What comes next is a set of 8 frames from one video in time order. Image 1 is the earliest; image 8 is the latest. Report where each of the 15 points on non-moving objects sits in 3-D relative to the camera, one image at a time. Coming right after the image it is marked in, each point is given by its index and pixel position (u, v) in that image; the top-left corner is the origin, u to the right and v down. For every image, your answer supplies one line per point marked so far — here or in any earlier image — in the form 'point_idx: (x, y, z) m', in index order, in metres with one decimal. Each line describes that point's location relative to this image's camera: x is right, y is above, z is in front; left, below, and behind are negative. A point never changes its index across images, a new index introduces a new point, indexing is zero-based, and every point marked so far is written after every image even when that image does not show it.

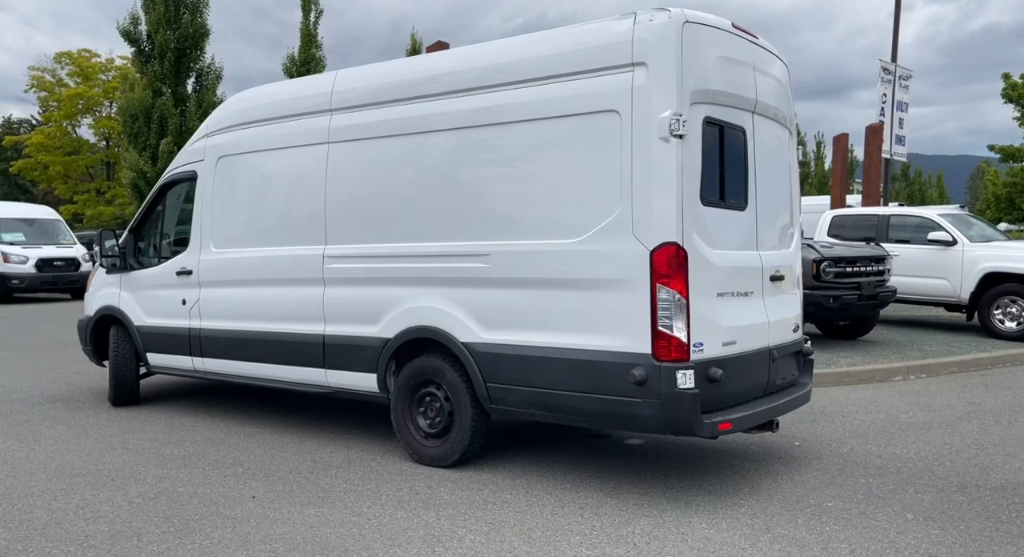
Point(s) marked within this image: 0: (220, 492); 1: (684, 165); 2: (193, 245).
0: (-1.8, -1.3, +4.7) m
1: (+0.9, +0.6, +4.2) m
2: (-3.0, +0.3, +7.4) m
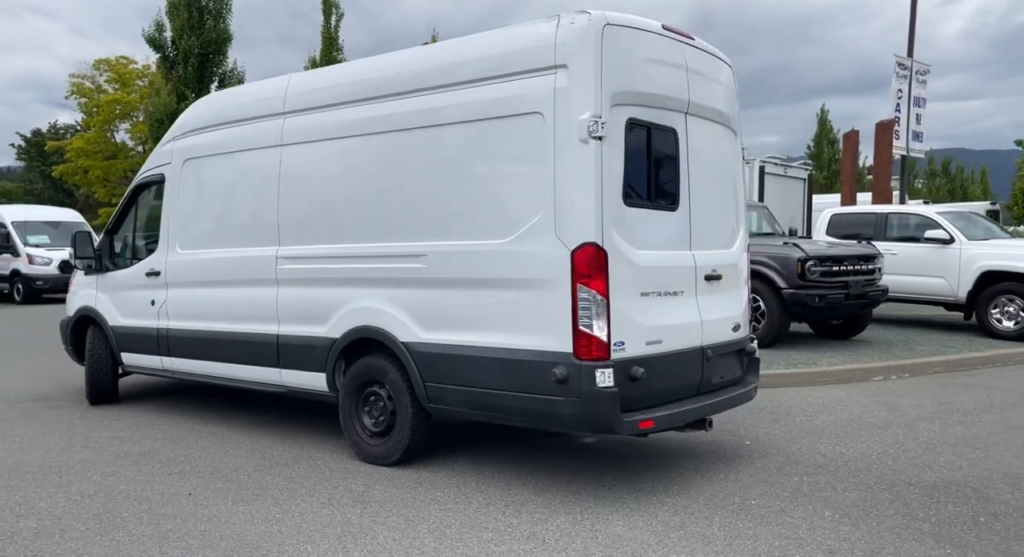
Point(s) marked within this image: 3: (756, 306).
0: (-2.2, -1.4, +4.8) m
1: (+0.5, +0.6, +4.3) m
2: (-3.4, +0.3, +7.5) m
3: (+3.7, -0.4, +11.8) m
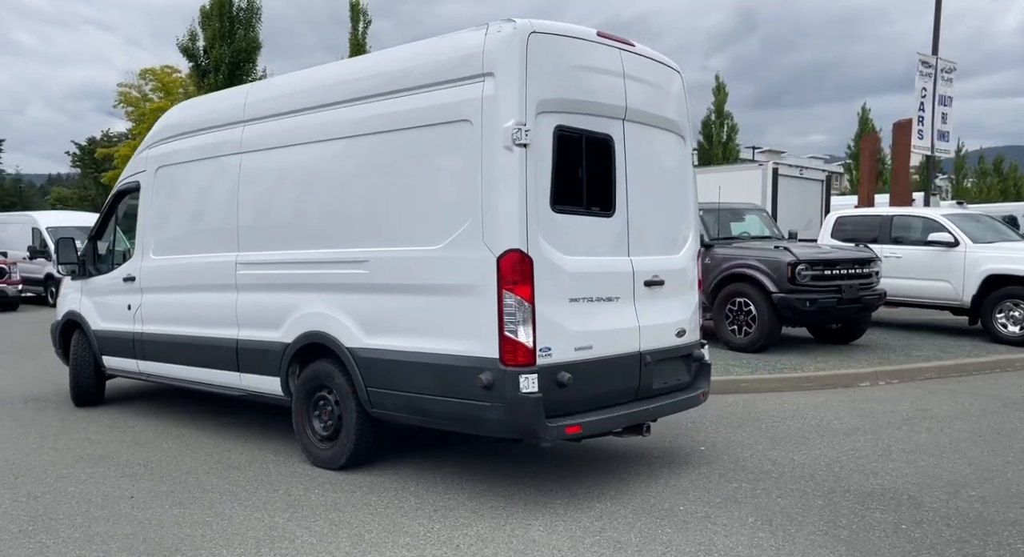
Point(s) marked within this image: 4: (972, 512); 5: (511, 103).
0: (-2.6, -1.4, +4.9) m
1: (+0.1, +0.6, +4.3) m
2: (-3.7, +0.3, +7.6) m
3: (+3.6, -0.5, +11.7) m
4: (+2.5, -1.3, +4.2) m
5: (0.0, +1.0, +4.3) m
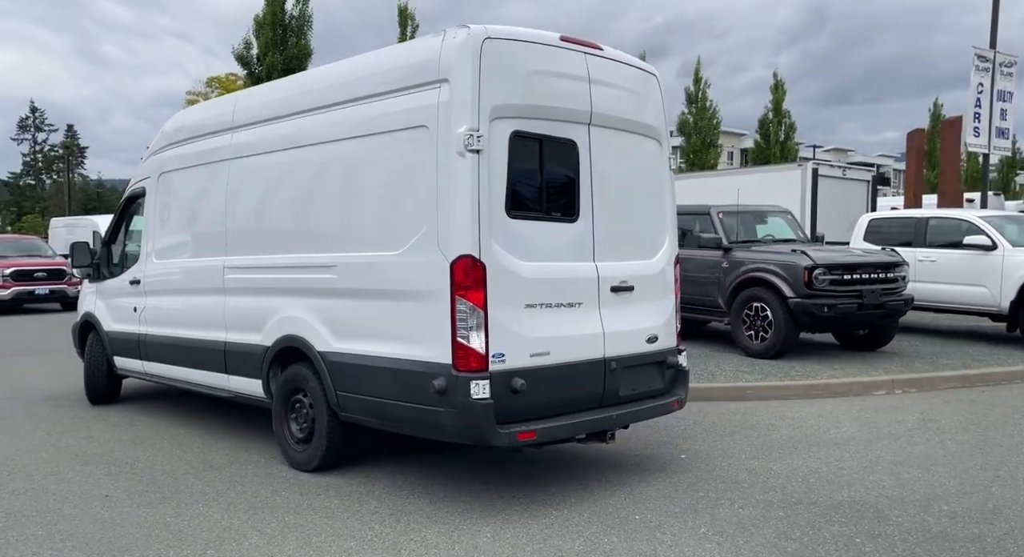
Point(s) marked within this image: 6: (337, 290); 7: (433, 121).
0: (-2.8, -1.4, +5.1) m
1: (-0.2, +0.6, +4.3) m
2: (-3.7, +0.2, +7.8) m
3: (+3.7, -0.6, +11.4) m
4: (+2.2, -1.3, +4.1) m
5: (-0.3, +0.9, +4.3) m
6: (-1.2, -0.1, +5.1) m
7: (-0.5, +0.9, +4.5) m
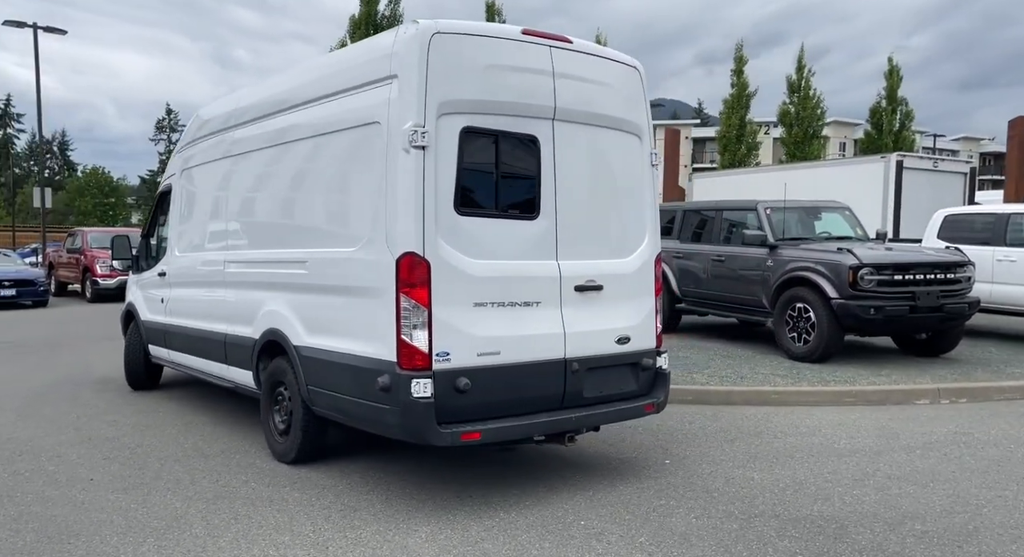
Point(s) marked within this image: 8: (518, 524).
0: (-3.1, -1.4, +5.3) m
1: (-0.5, +0.6, +4.3) m
2: (-3.6, +0.3, +8.2) m
3: (+4.2, -0.5, +10.9) m
4: (+1.9, -1.3, +3.8) m
5: (-0.6, +1.0, +4.3) m
6: (-1.4, 0.0, +5.2) m
7: (-0.7, +0.9, +4.4) m
8: (0.0, -1.3, +4.2) m
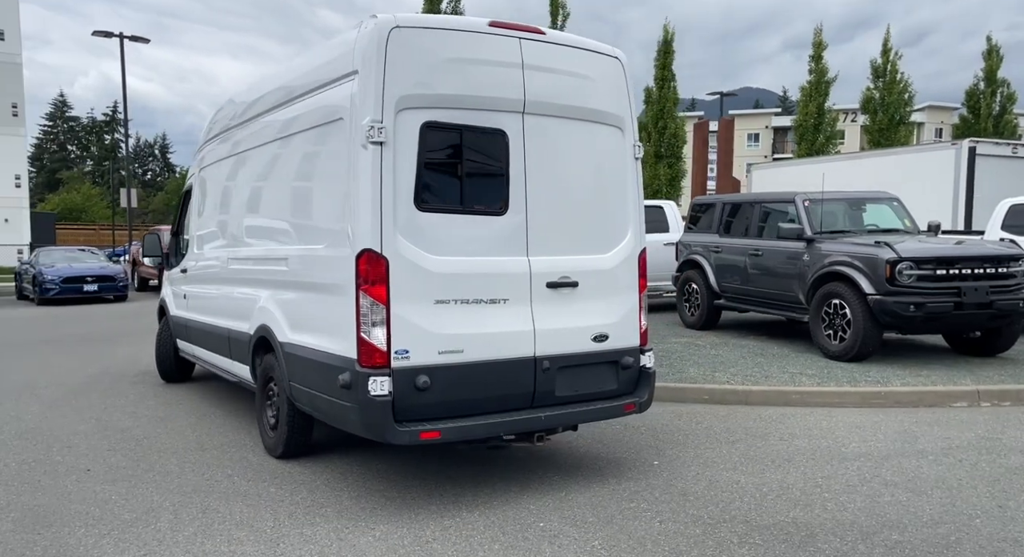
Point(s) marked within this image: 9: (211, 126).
0: (-3.2, -1.4, +5.5) m
1: (-0.7, +0.6, +4.2) m
2: (-3.5, +0.3, +8.4) m
3: (+4.5, -0.5, +10.5) m
4: (+1.6, -1.3, +3.6) m
5: (-0.8, +1.0, +4.2) m
6: (-1.5, 0.0, +5.2) m
7: (-0.9, +0.9, +4.4) m
8: (-0.2, -1.3, +4.2) m
9: (-3.1, +1.6, +8.0) m
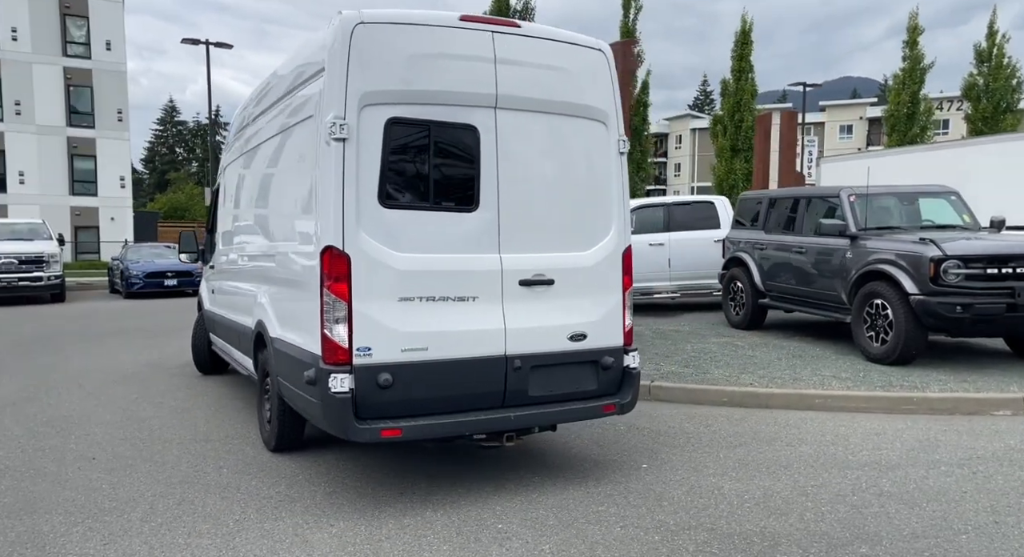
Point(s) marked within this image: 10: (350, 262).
0: (-3.3, -1.3, +5.8) m
1: (-0.9, +0.6, +4.2) m
2: (-3.3, +0.4, +8.7) m
3: (+4.9, -0.5, +10.0) m
4: (+1.3, -1.3, +3.4) m
5: (-1.0, +1.0, +4.3) m
6: (-1.6, 0.0, +5.3) m
7: (-1.1, +1.0, +4.5) m
8: (-0.4, -1.3, +4.1) m
9: (-3.0, +1.6, +8.2) m
10: (-0.9, +0.1, +4.2) m
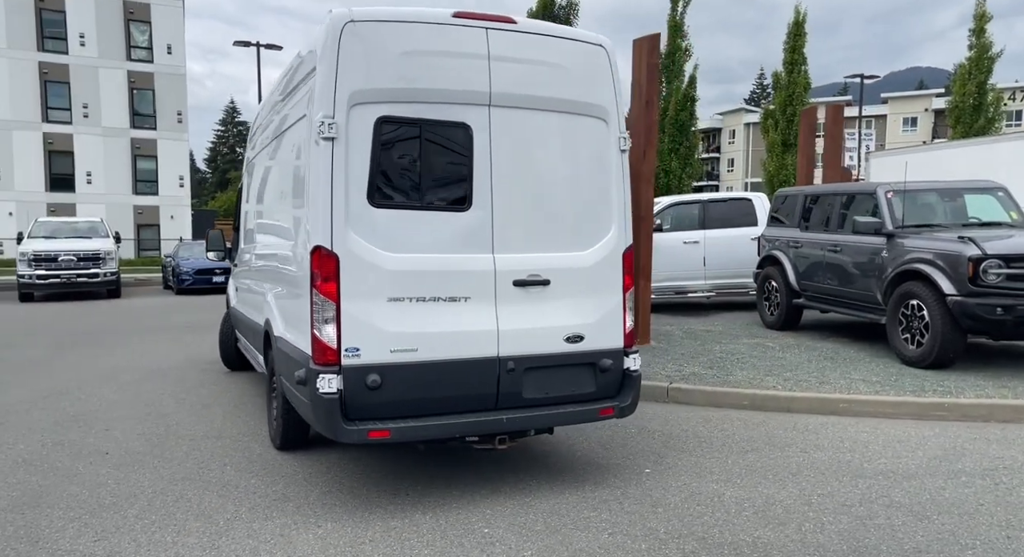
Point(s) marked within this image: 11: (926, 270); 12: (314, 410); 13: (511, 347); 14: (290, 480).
0: (-3.2, -1.3, +5.9) m
1: (-1.0, +0.6, +4.2) m
2: (-3.1, +0.4, +8.8) m
3: (+5.1, -0.5, +9.6) m
4: (+1.2, -1.3, +3.2) m
5: (-1.0, +1.0, +4.3) m
6: (-1.6, 0.0, +5.4) m
7: (-1.2, +1.0, +4.5) m
8: (-0.5, -1.3, +4.1) m
9: (-2.8, +1.6, +8.3) m
10: (-0.9, +0.1, +4.2) m
11: (+5.1, +0.1, +9.6) m
12: (-1.1, -0.7, +4.3) m
13: (0.0, -0.4, +4.5) m
14: (-1.4, -1.3, +5.0) m
